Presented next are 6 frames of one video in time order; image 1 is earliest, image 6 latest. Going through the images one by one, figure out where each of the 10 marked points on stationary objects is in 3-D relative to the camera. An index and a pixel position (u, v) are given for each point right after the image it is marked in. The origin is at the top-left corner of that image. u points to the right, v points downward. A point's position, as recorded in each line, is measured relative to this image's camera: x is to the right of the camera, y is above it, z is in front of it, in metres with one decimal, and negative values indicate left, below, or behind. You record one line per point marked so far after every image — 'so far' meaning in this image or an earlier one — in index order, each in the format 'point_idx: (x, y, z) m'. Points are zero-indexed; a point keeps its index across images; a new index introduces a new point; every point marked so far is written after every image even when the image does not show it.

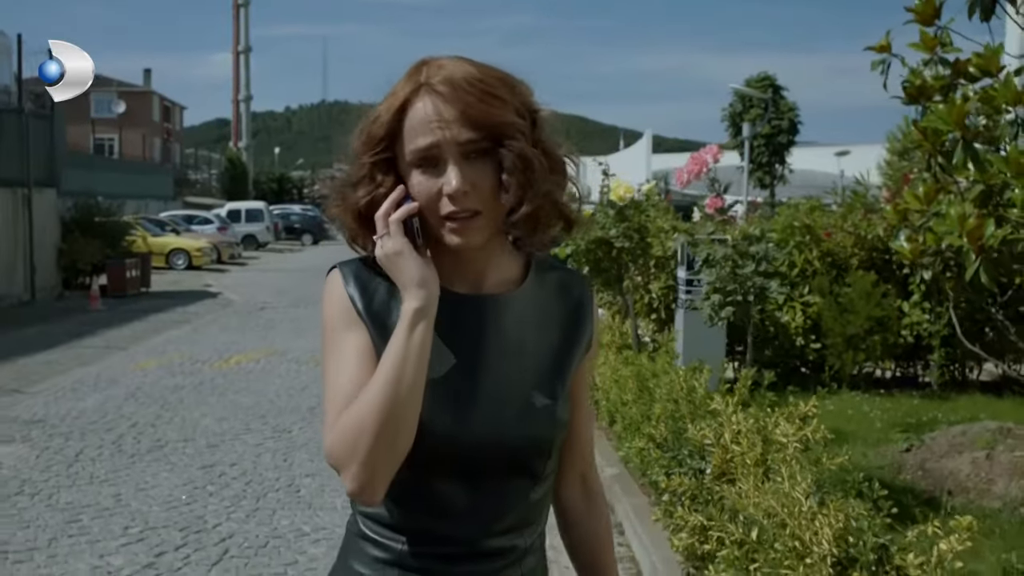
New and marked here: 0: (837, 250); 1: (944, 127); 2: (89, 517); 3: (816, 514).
0: (+2.8, +0.3, +10.5) m
1: (+2.3, +0.8, +6.4) m
2: (-2.3, -1.2, +6.7) m
3: (+0.9, -0.7, +3.7) m
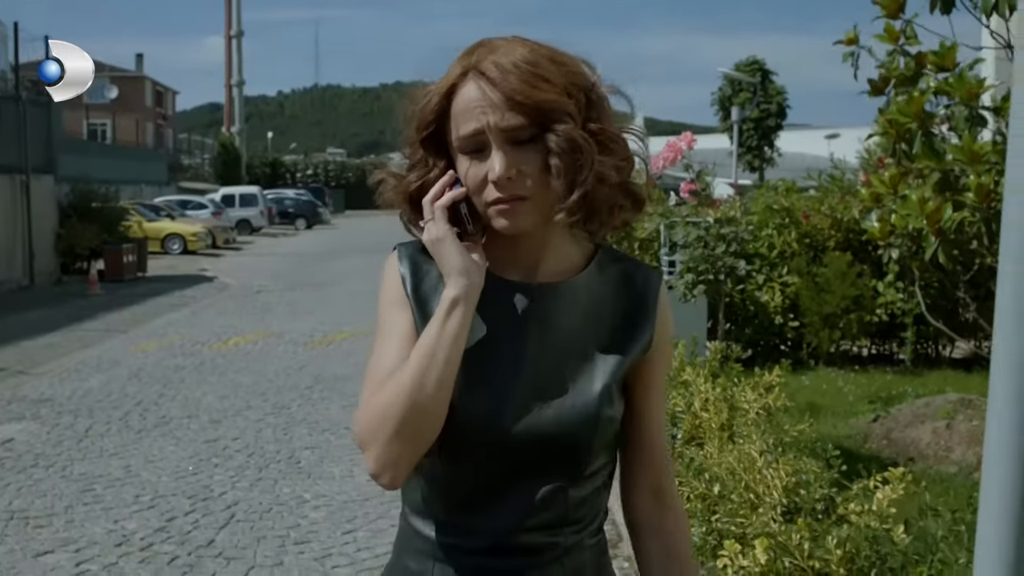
0: (+2.7, +0.5, +11.0) m
1: (+2.2, +1.0, +6.8) m
2: (-2.4, -1.1, +7.1) m
3: (+0.9, -0.6, +4.1) m
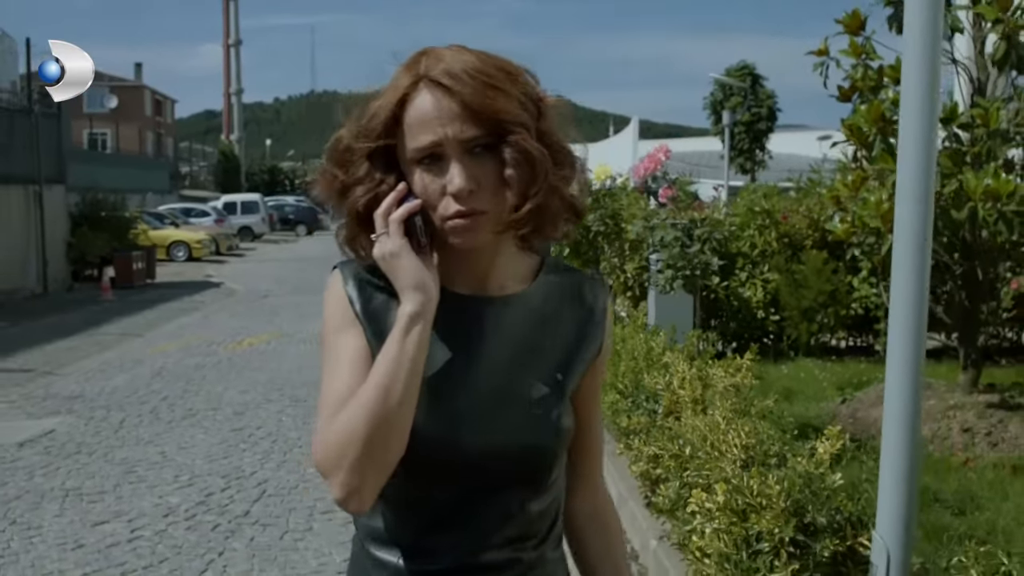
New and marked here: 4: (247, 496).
0: (+2.7, +0.5, +11.7) m
1: (+2.2, +1.0, +7.6) m
2: (-2.4, -1.2, +7.9) m
3: (+0.9, -0.6, +4.8) m
4: (-1.5, -1.2, +7.1) m
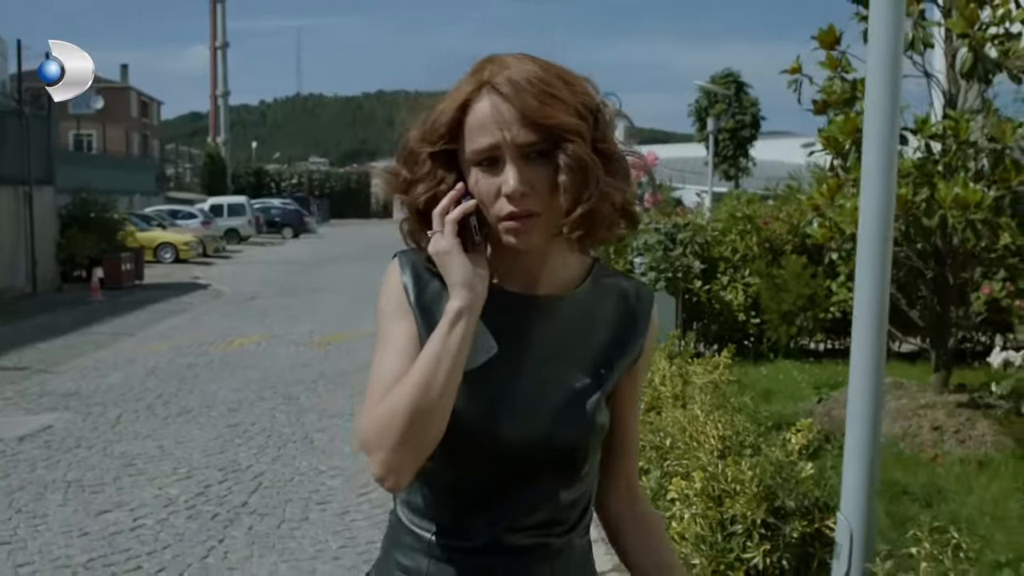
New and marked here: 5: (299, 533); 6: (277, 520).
0: (+2.6, +0.5, +12.0) m
1: (+2.1, +1.0, +7.9) m
2: (-2.4, -1.1, +8.1) m
3: (+0.8, -0.6, +5.1) m
4: (-1.6, -1.2, +7.4) m
5: (-1.1, -1.3, +6.4) m
6: (-1.3, -1.3, +6.7) m
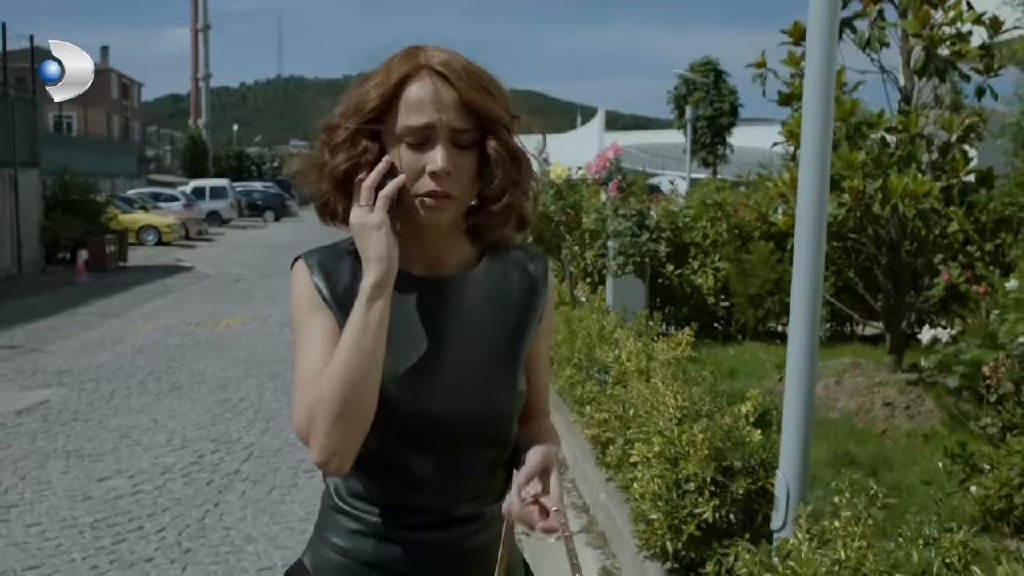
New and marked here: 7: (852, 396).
0: (+2.4, +0.6, +12.5) m
1: (+2.0, +1.1, +8.4) m
2: (-2.6, -1.0, +8.5) m
3: (+0.7, -0.5, +5.6) m
4: (-1.8, -1.1, +7.8) m
5: (-1.2, -1.2, +6.8) m
6: (-1.4, -1.1, +7.1) m
7: (+2.3, -0.7, +8.4) m
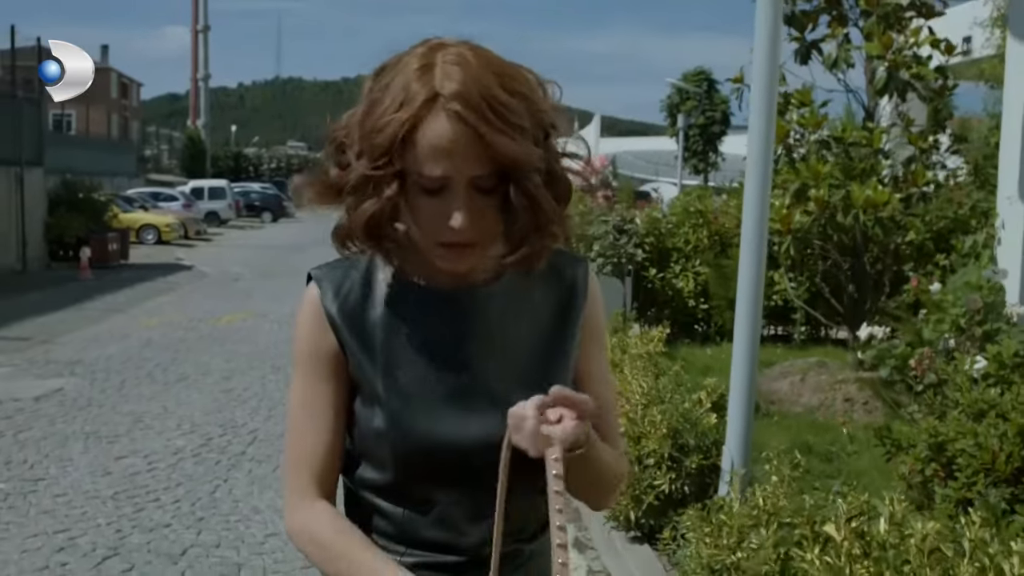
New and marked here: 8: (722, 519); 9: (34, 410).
0: (+2.3, +0.6, +13.2) m
1: (+1.9, +1.1, +9.0) m
2: (-2.7, -1.0, +9.2) m
3: (+0.6, -0.5, +6.2) m
4: (-1.8, -1.0, +8.4) m
5: (-1.3, -1.1, +7.5) m
6: (-1.5, -1.1, +7.7) m
7: (+2.2, -0.8, +9.0) m
8: (+0.7, -0.7, +3.9) m
9: (-3.7, -1.0, +9.6) m
